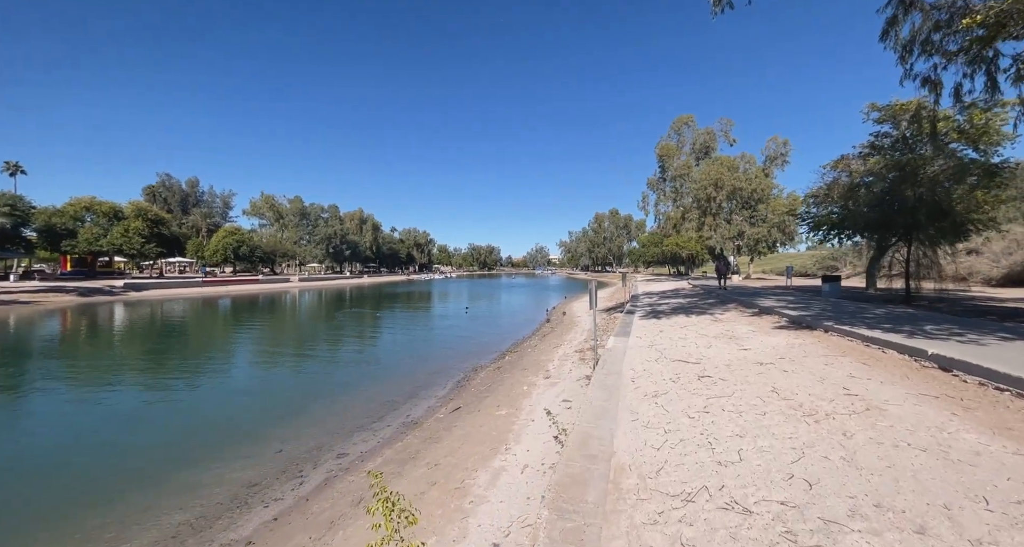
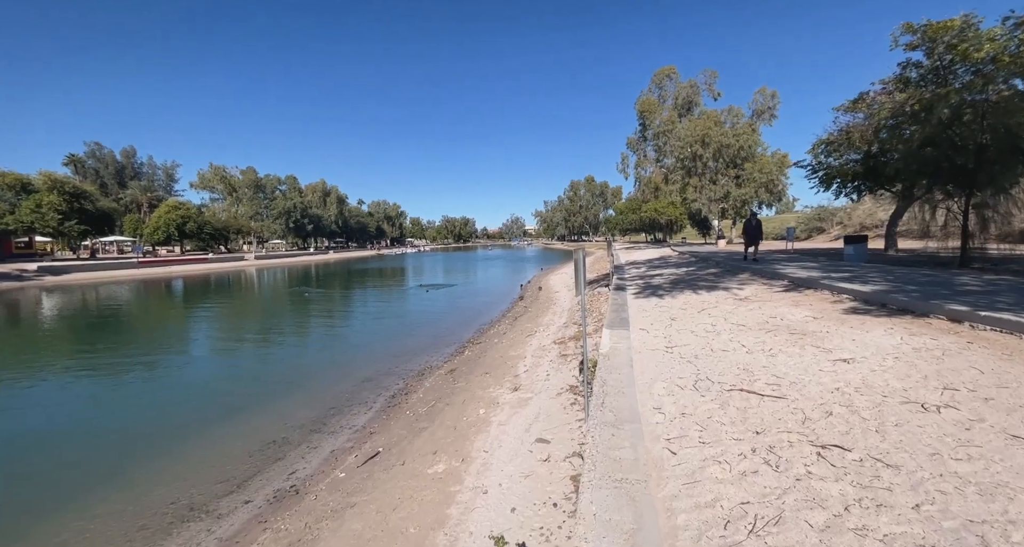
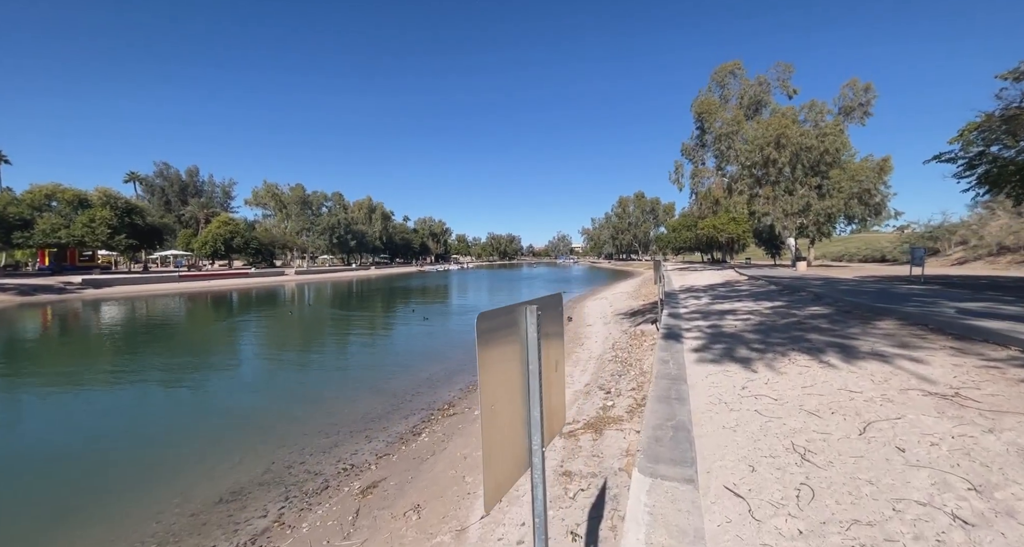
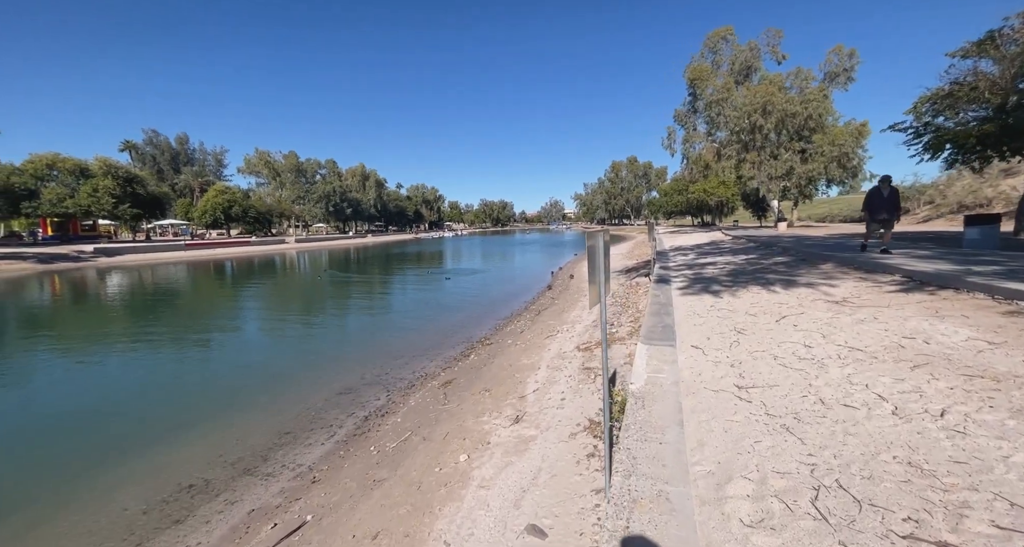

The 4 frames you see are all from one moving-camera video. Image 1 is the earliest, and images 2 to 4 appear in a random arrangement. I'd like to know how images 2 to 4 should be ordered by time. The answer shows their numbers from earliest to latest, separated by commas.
2, 4, 3
